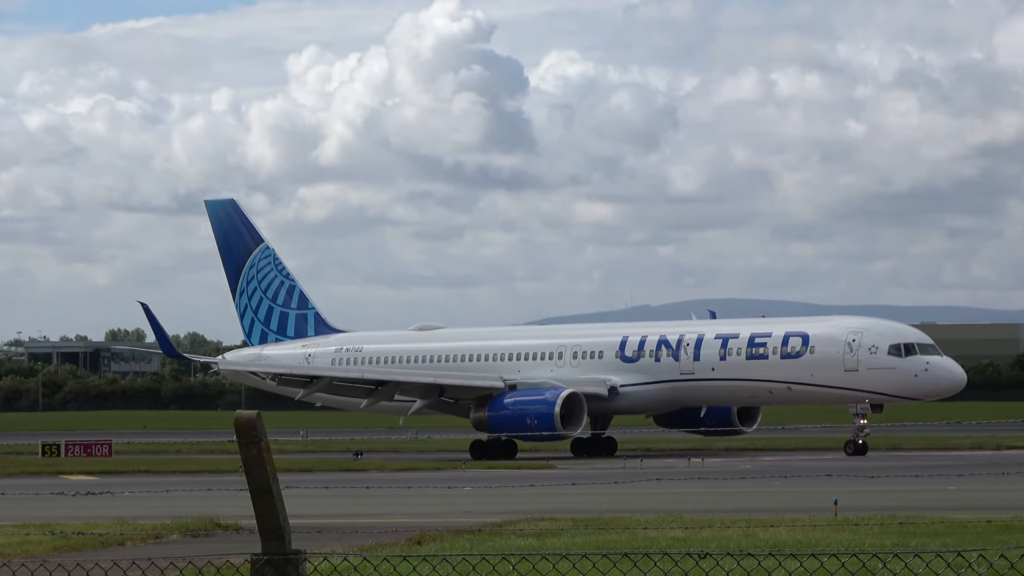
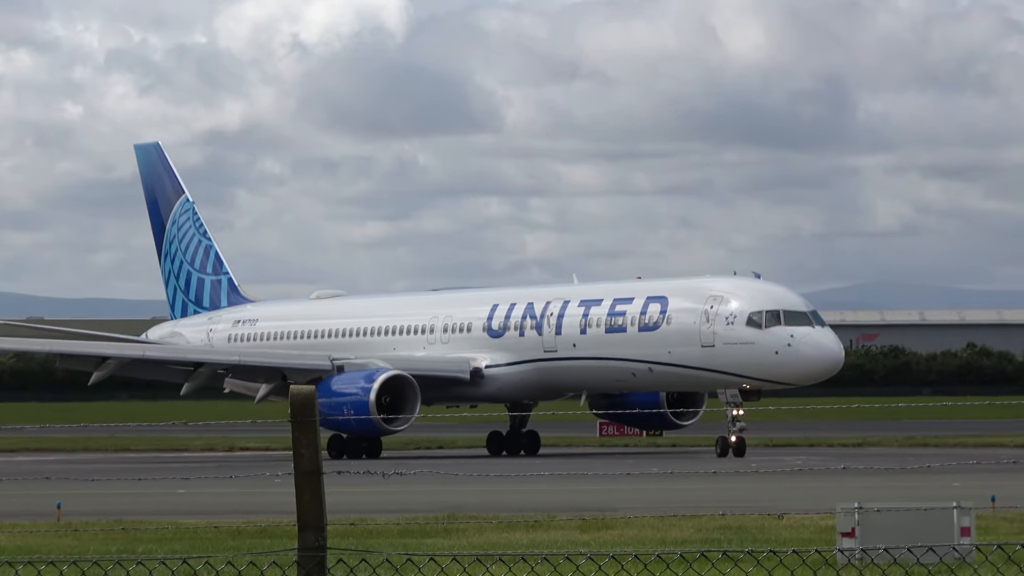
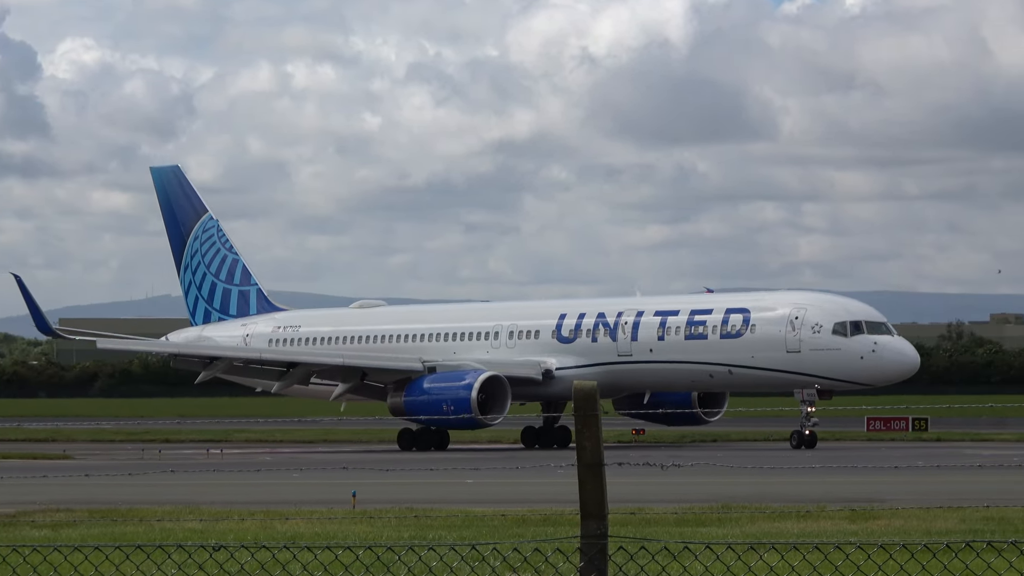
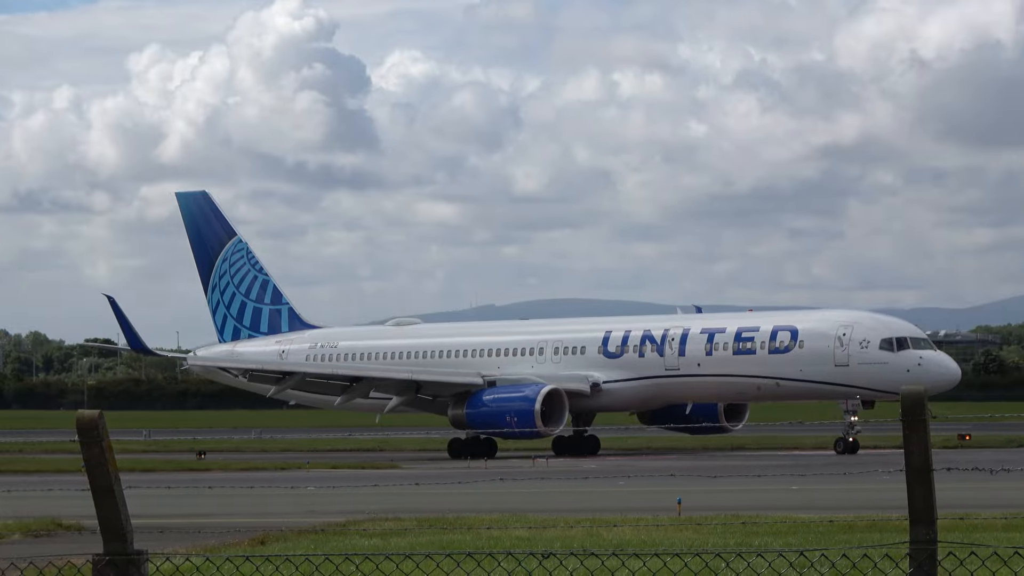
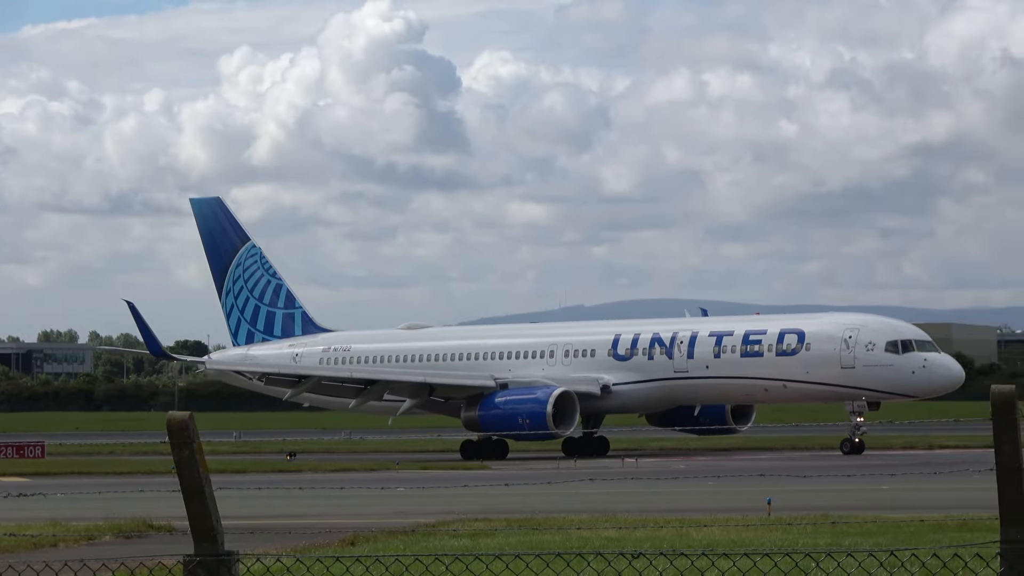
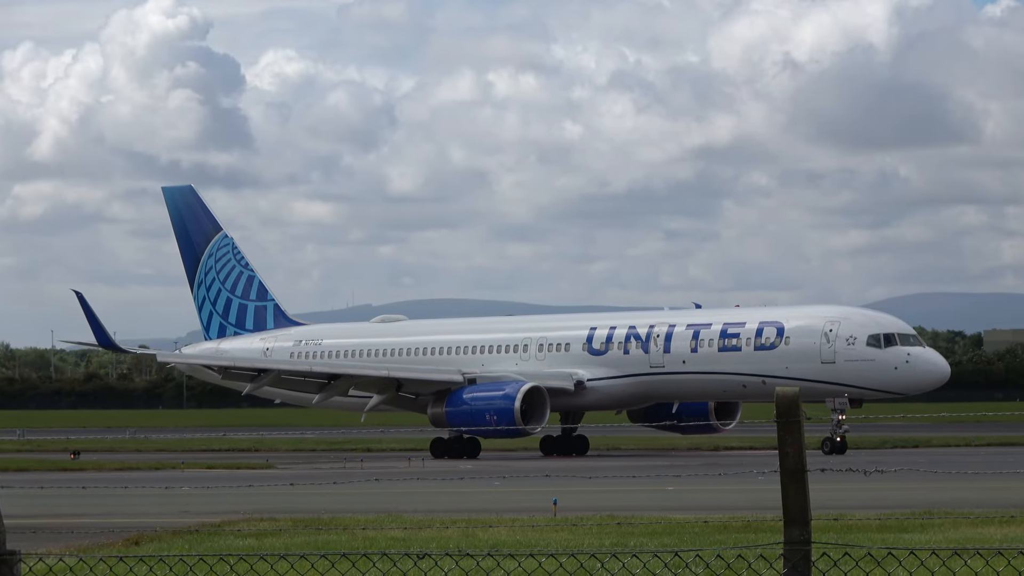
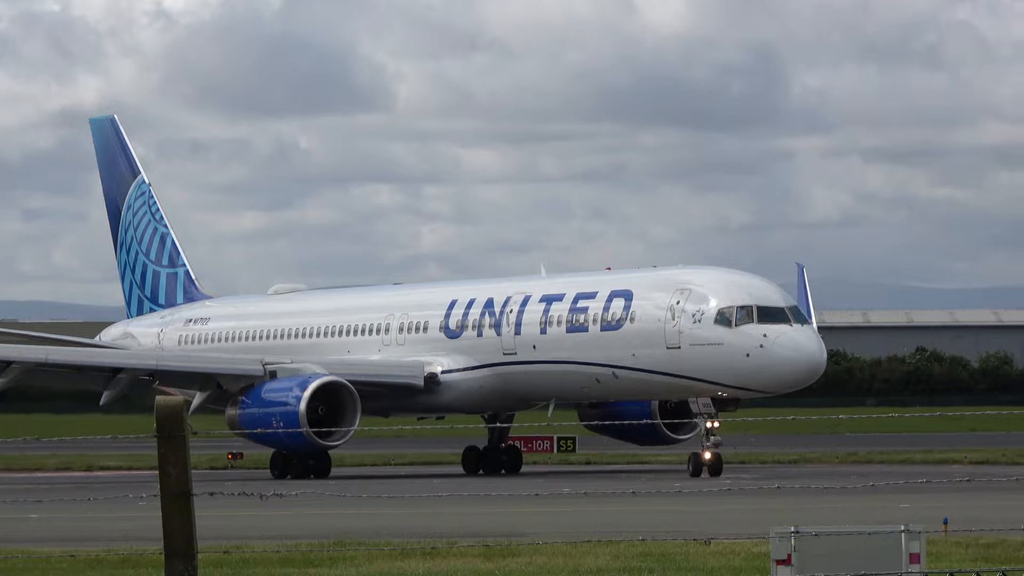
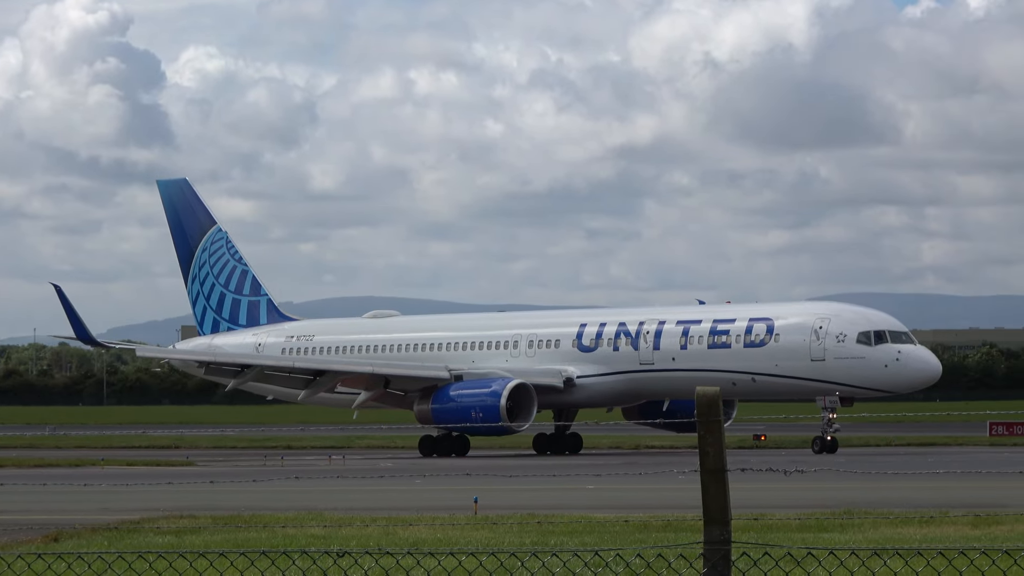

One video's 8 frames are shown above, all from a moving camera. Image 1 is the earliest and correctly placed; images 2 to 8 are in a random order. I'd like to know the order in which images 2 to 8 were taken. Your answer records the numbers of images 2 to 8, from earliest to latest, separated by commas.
5, 4, 6, 8, 3, 2, 7
